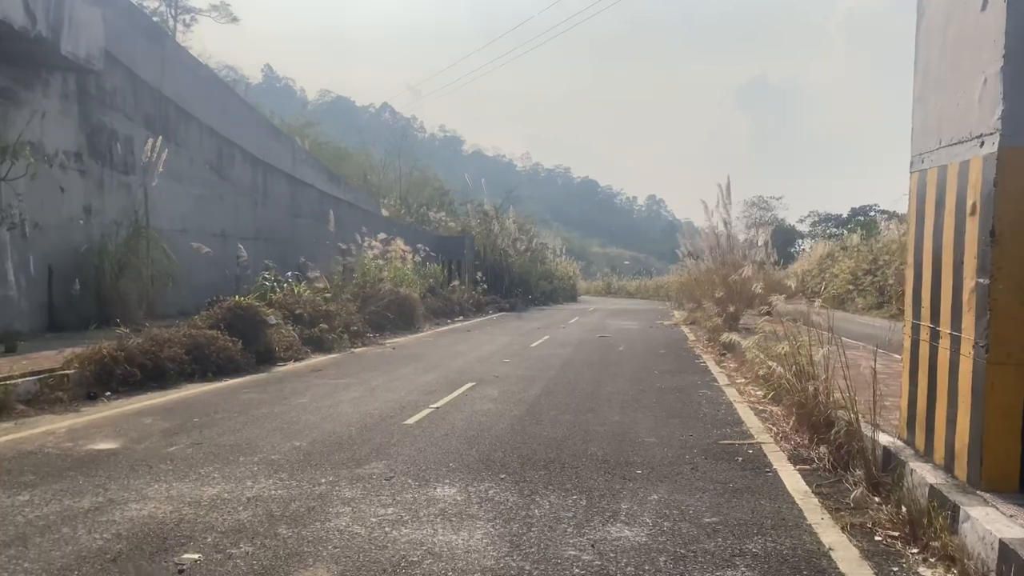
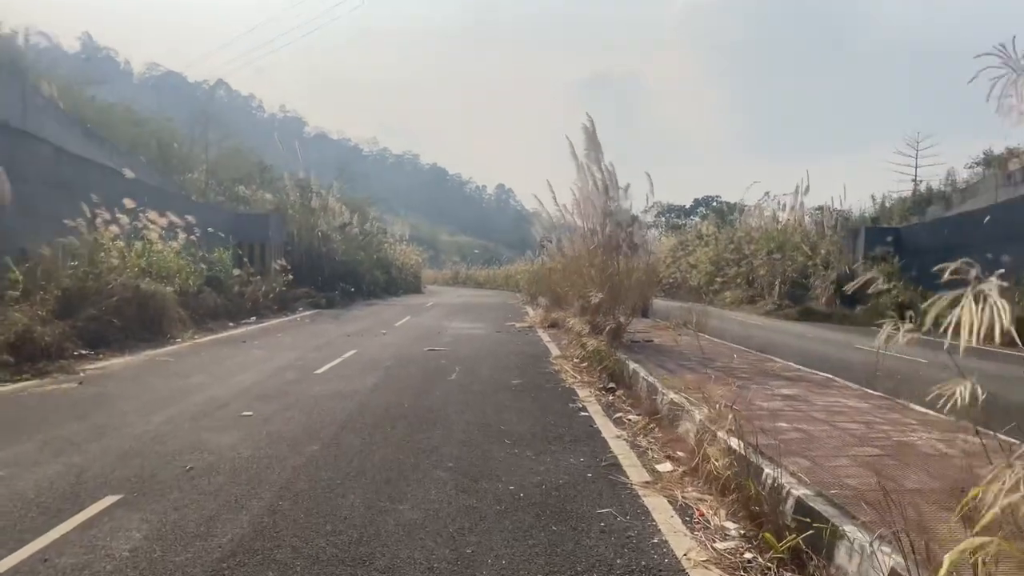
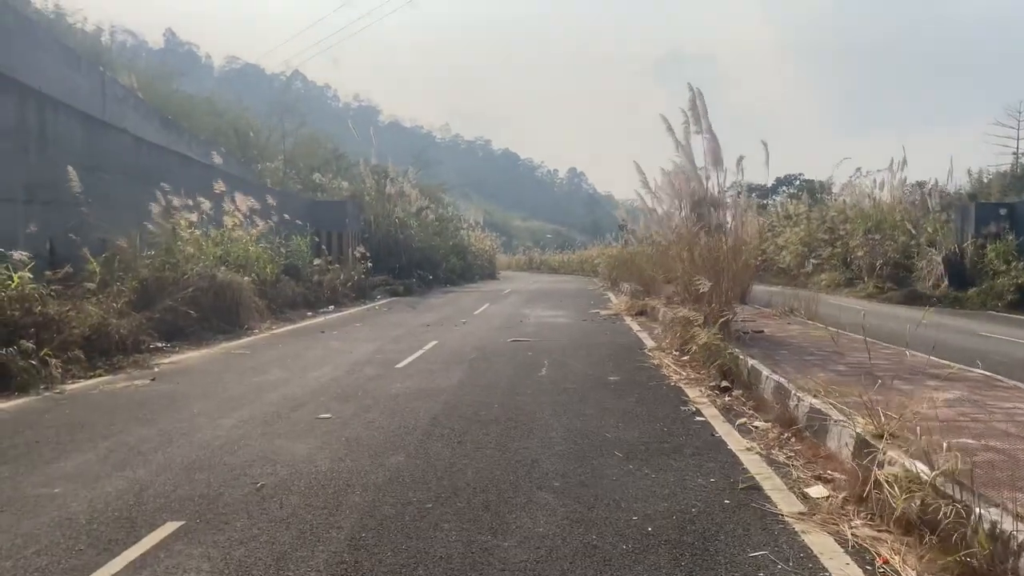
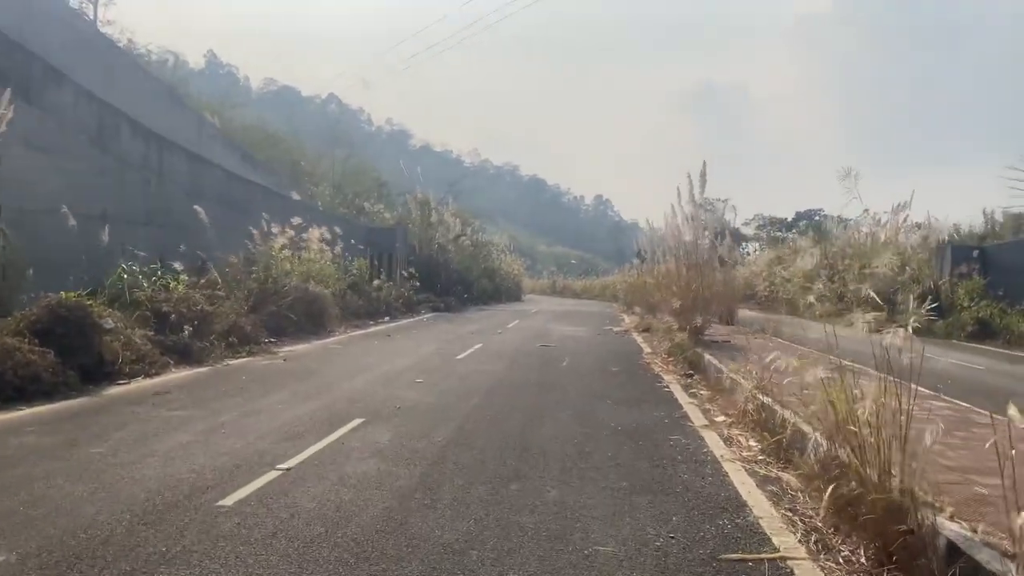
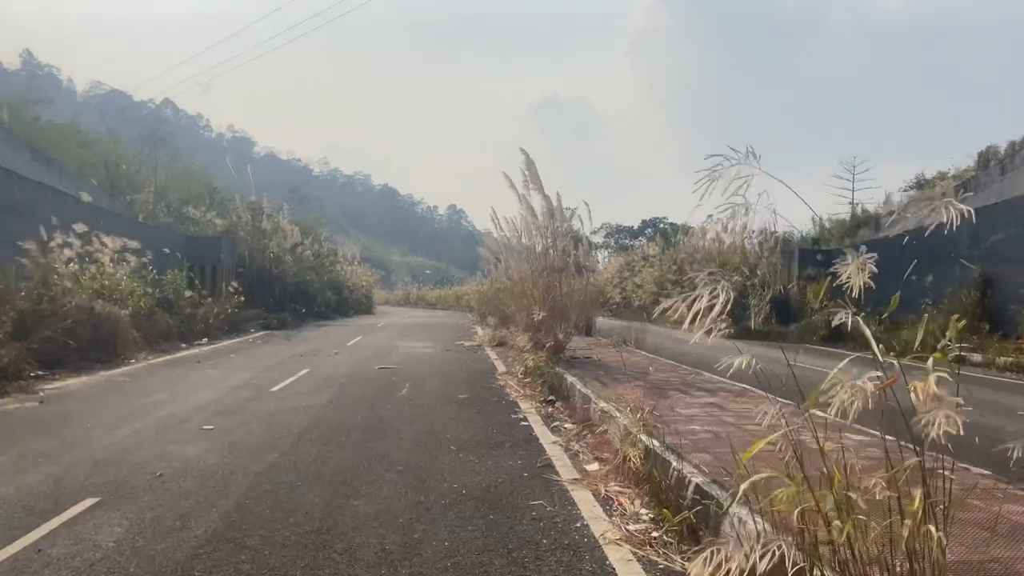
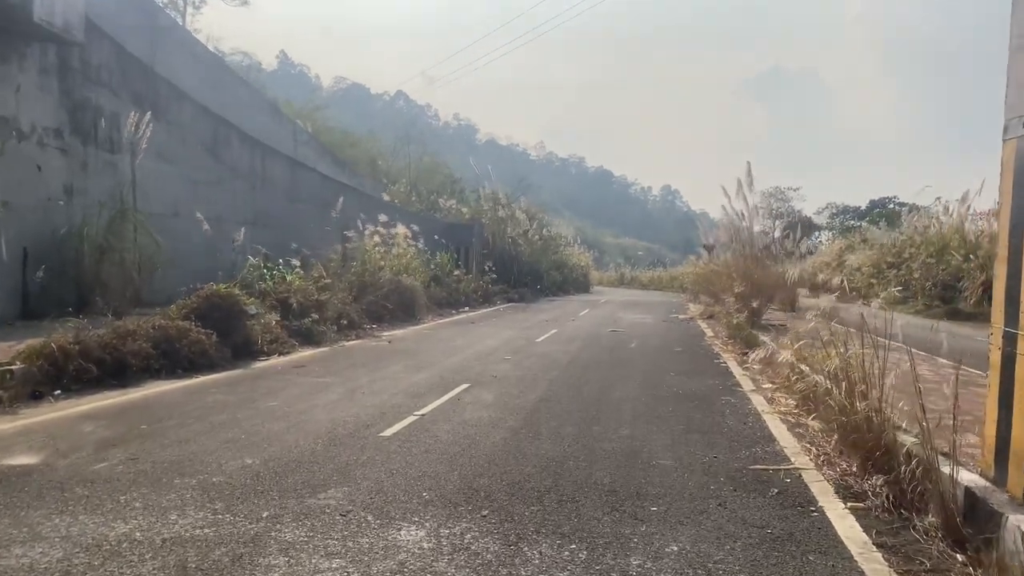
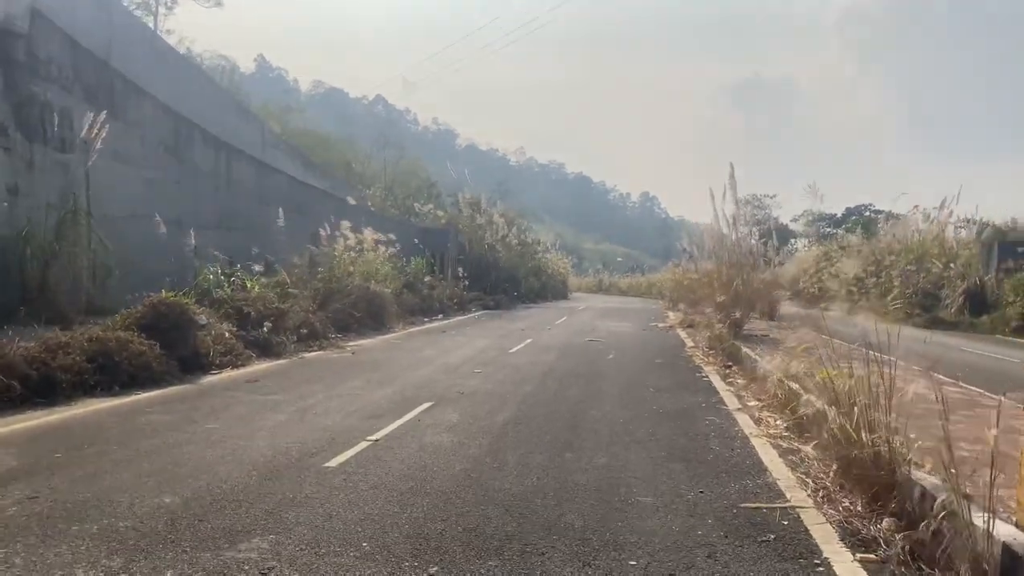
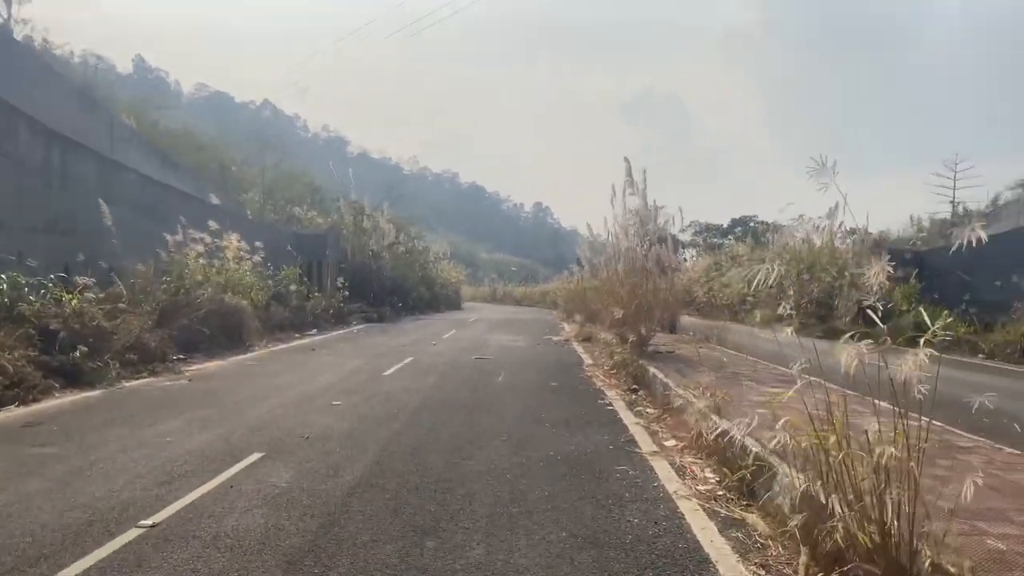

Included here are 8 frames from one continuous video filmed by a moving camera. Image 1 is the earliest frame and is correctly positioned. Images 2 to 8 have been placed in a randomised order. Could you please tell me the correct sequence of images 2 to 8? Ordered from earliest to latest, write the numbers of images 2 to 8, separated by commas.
6, 7, 4, 8, 5, 2, 3
